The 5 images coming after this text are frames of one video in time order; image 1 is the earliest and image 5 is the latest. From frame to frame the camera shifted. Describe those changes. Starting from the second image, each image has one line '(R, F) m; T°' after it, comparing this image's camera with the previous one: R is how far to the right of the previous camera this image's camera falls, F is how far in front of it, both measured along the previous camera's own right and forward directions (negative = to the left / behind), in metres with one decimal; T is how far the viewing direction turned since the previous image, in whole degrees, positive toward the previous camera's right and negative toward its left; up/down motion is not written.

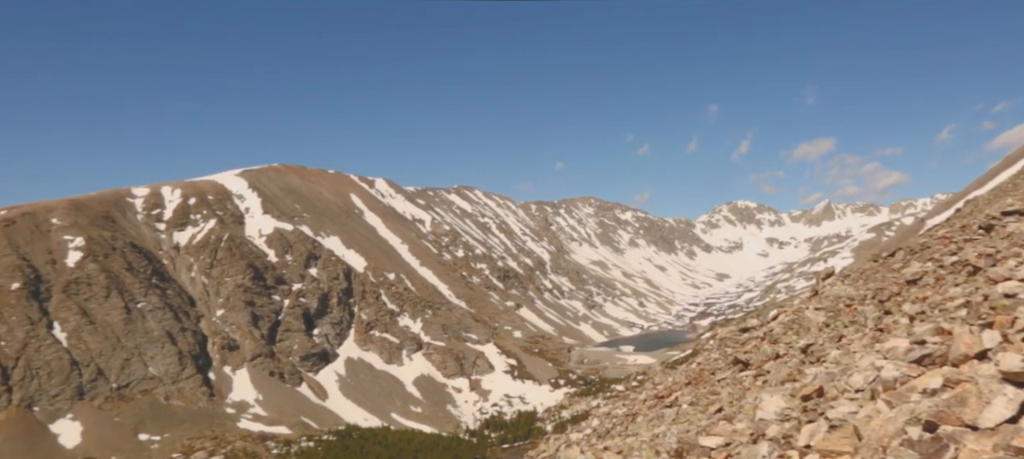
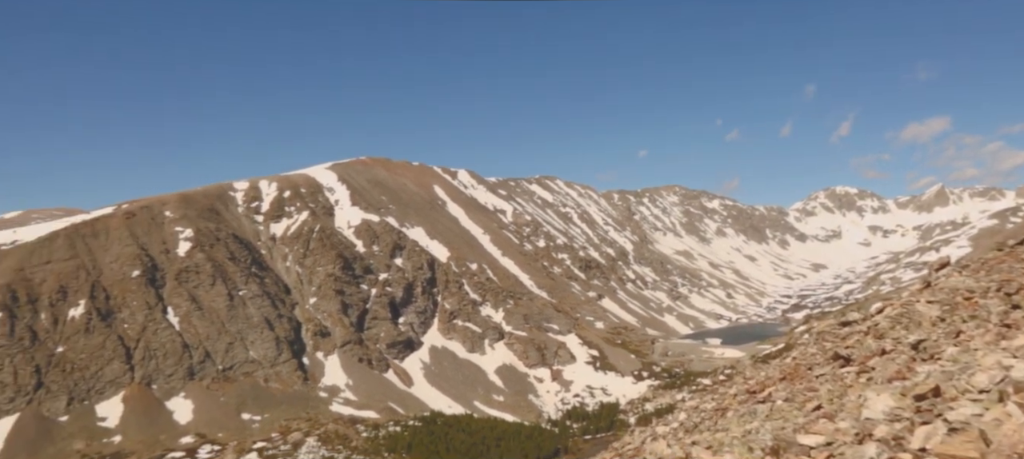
(-0.1, +0.3) m; -6°
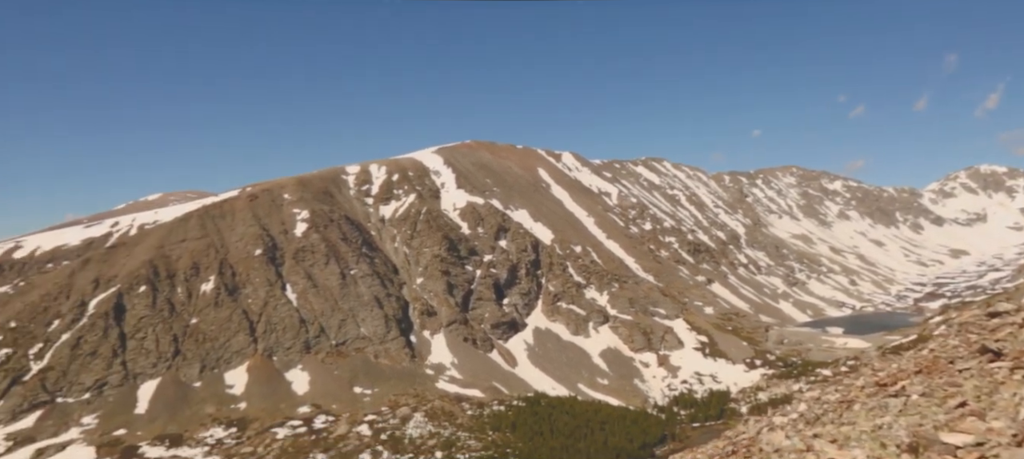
(-0.2, +0.3) m; -8°
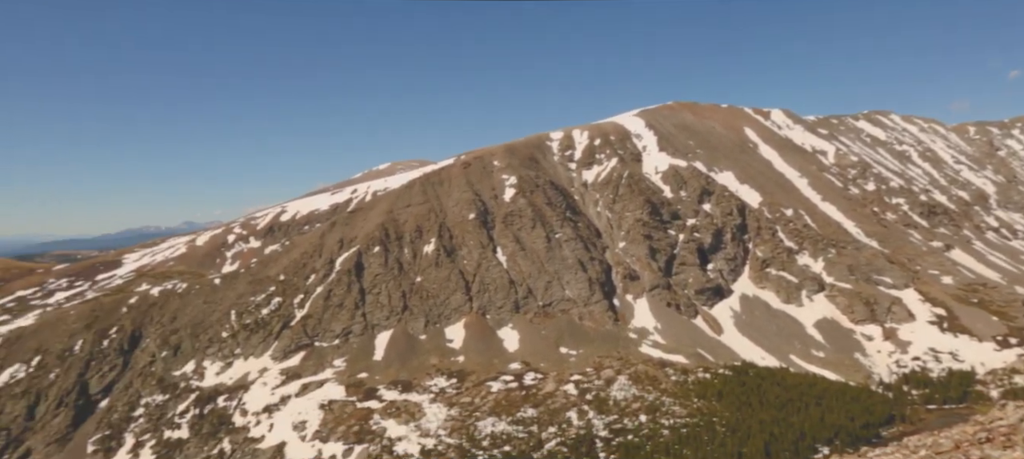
(-0.5, -0.4) m; -15°
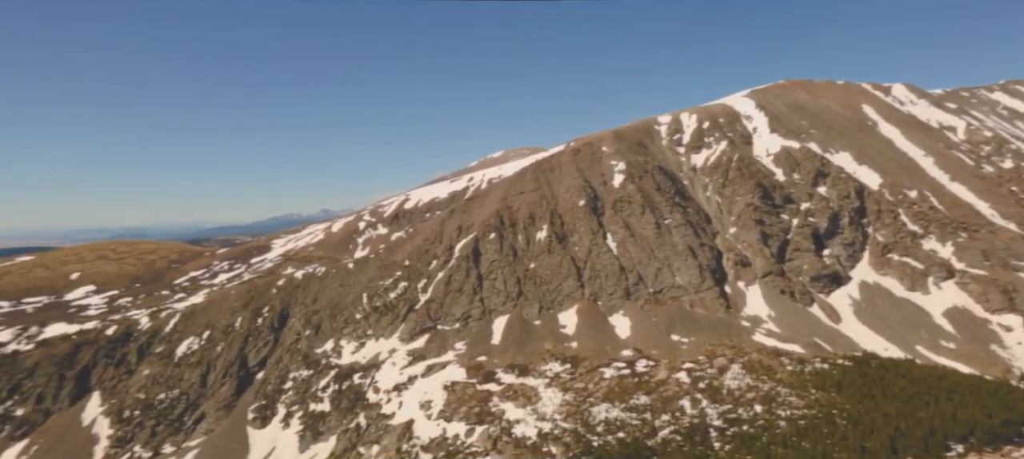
(-0.8, -0.5) m; -8°
